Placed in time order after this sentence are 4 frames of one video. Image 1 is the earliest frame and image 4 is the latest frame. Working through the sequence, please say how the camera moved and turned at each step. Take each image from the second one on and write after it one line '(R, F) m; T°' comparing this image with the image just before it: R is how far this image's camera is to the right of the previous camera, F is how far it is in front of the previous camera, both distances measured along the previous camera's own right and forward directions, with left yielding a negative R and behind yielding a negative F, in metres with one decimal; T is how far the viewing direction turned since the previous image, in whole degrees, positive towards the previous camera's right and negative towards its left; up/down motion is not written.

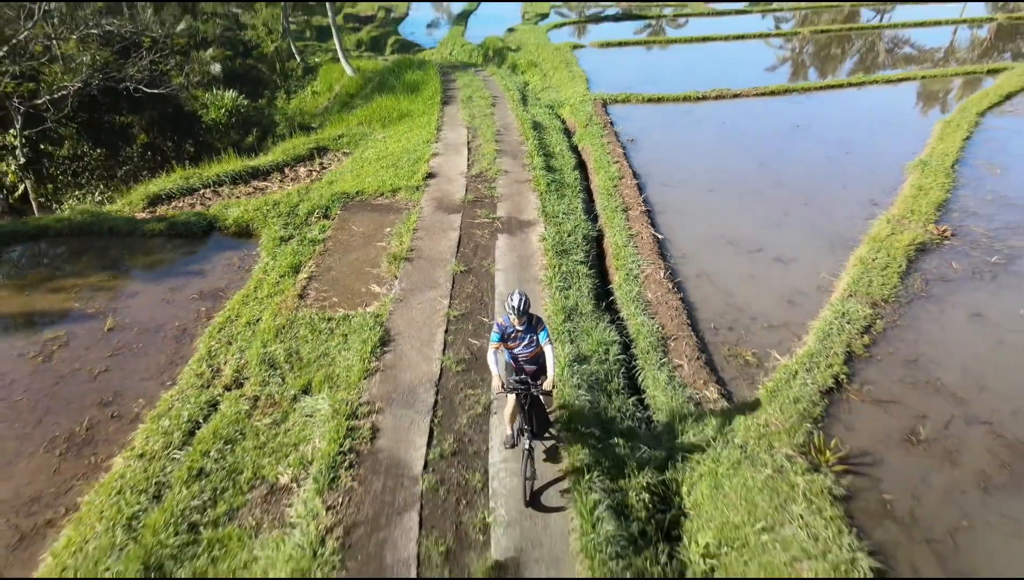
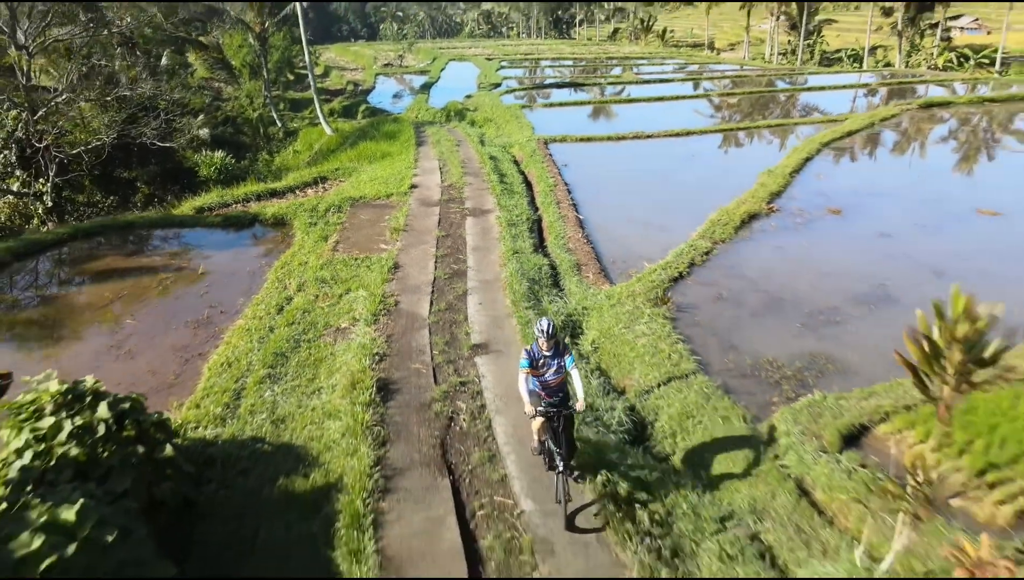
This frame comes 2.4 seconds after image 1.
(-0.1, -3.4) m; +3°
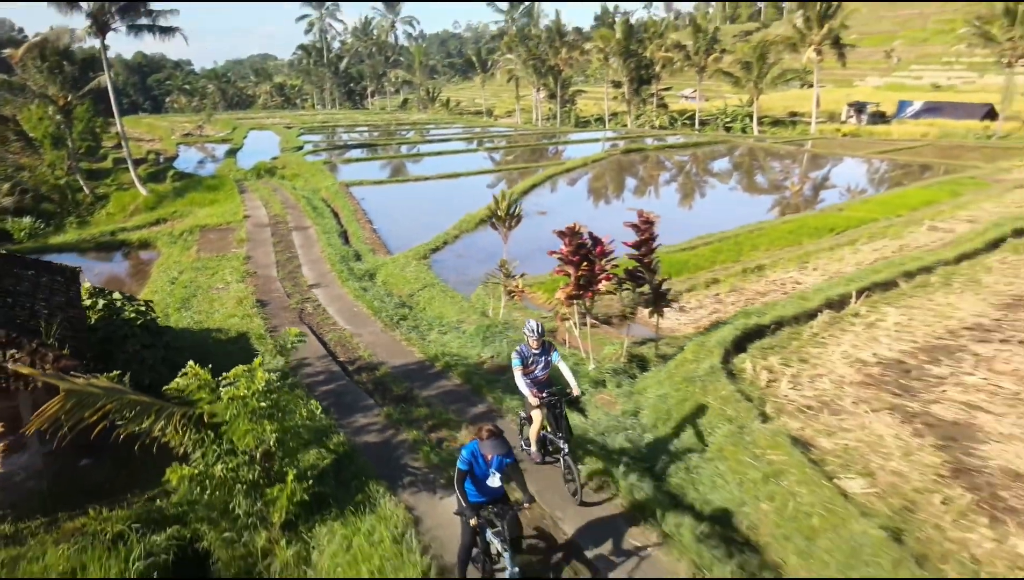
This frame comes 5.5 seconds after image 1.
(-0.2, -5.4) m; +15°
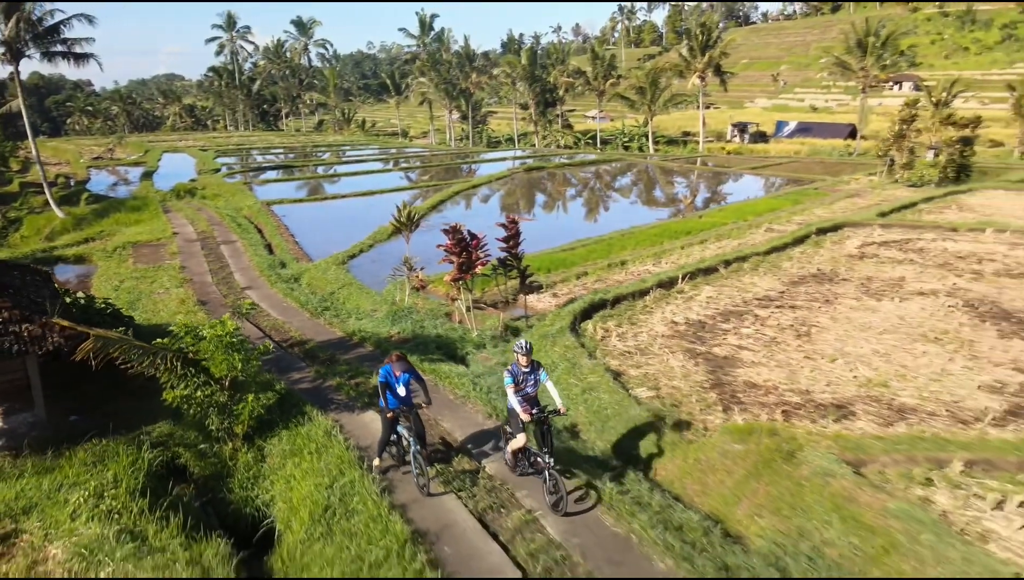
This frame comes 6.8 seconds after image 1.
(+0.3, -2.5) m; +6°
